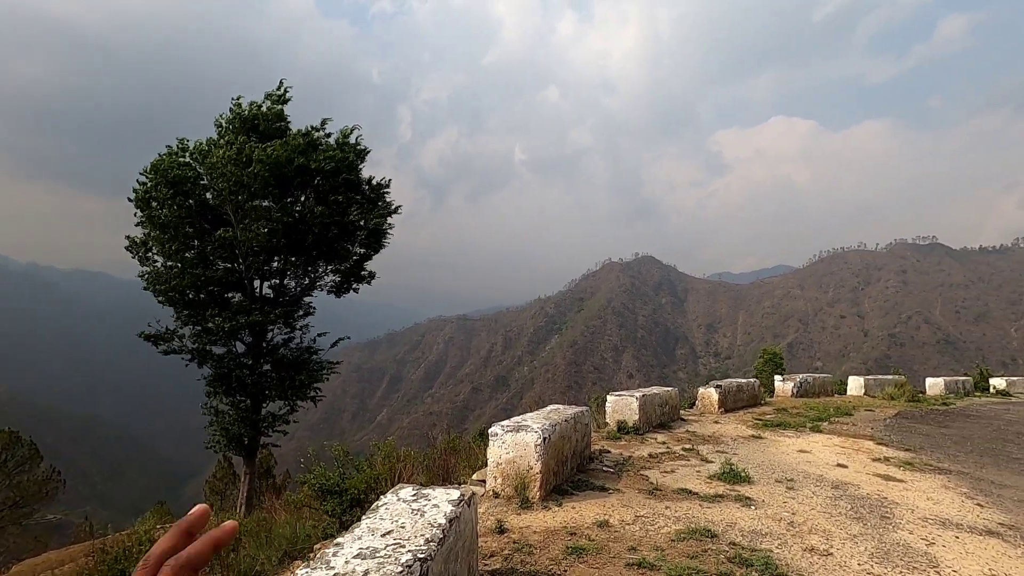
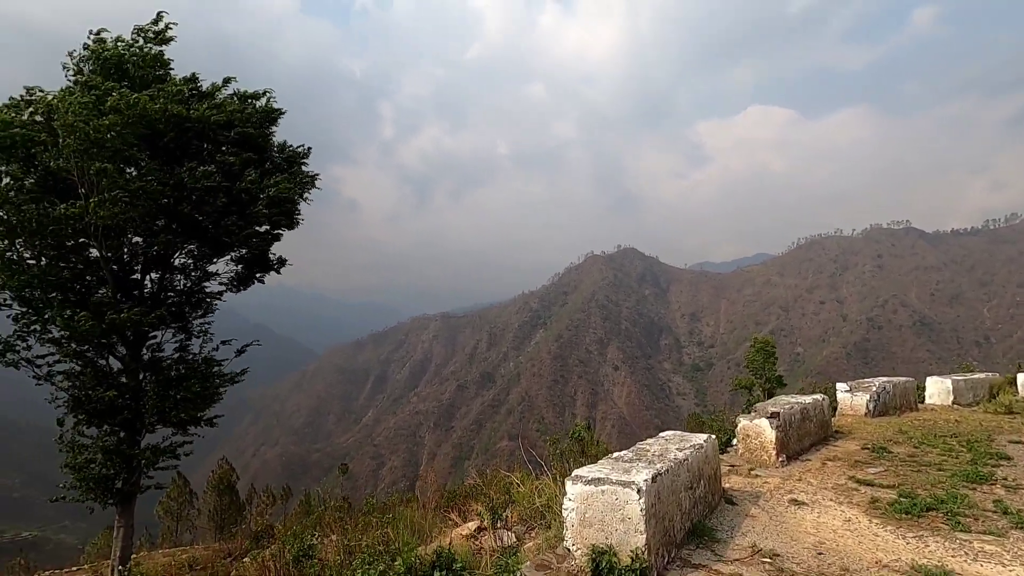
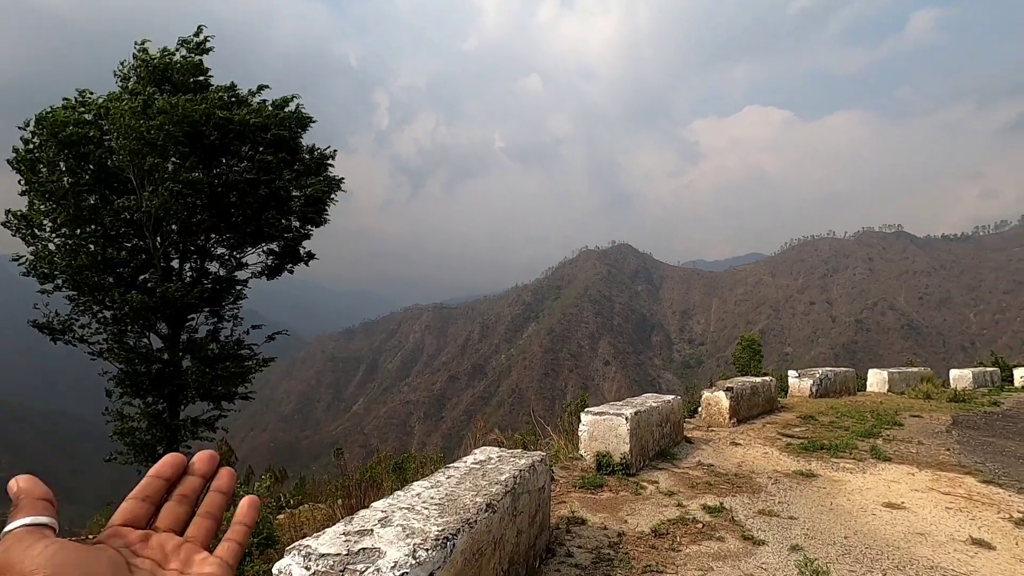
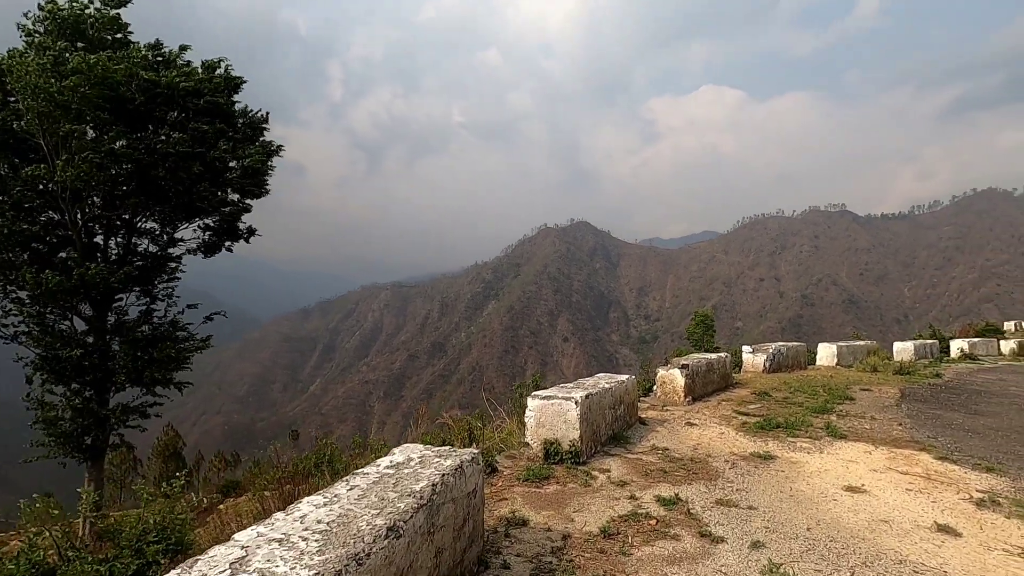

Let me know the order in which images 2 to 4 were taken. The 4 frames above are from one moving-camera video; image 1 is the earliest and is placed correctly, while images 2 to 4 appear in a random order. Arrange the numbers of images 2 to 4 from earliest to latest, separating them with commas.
3, 4, 2
